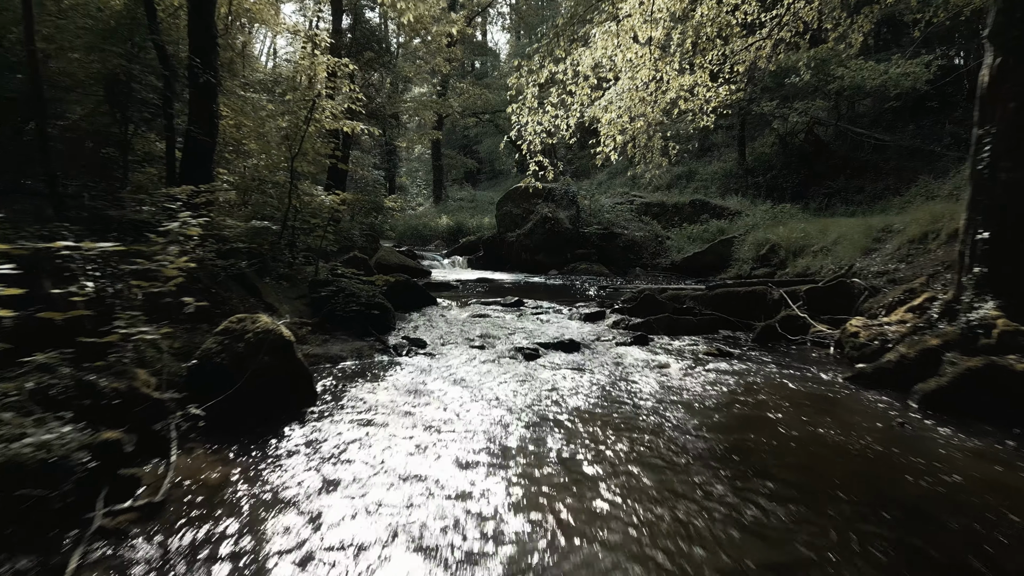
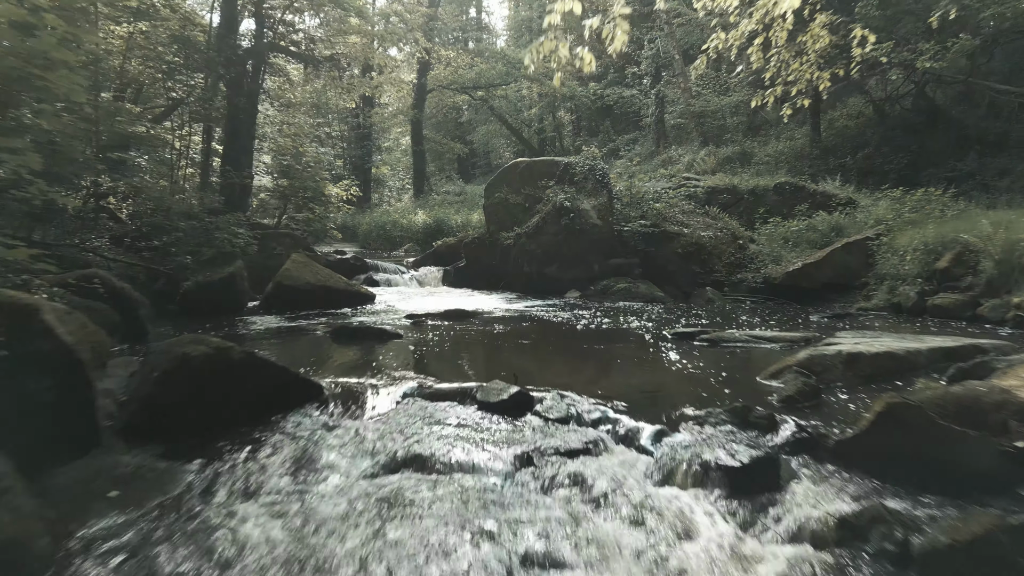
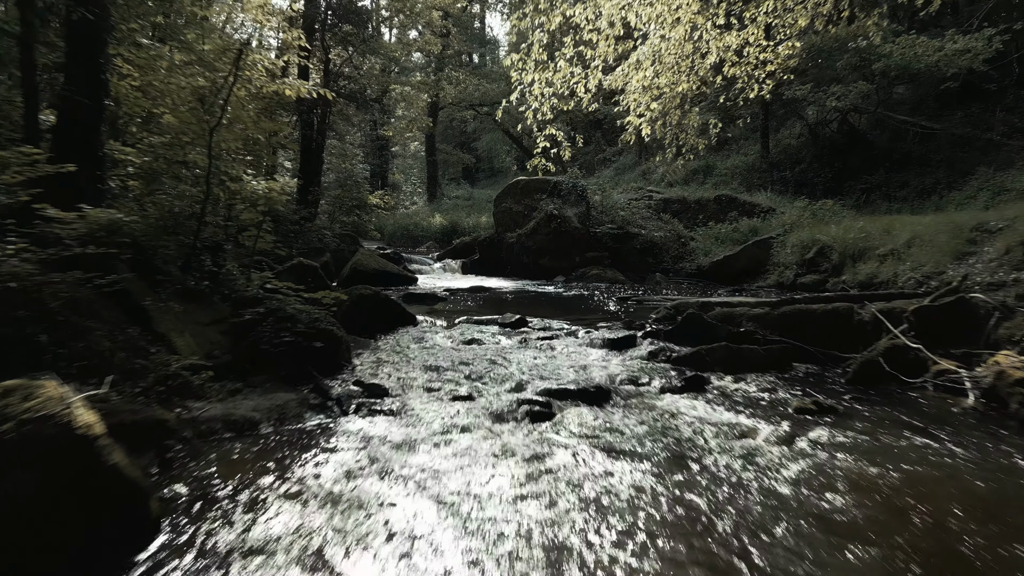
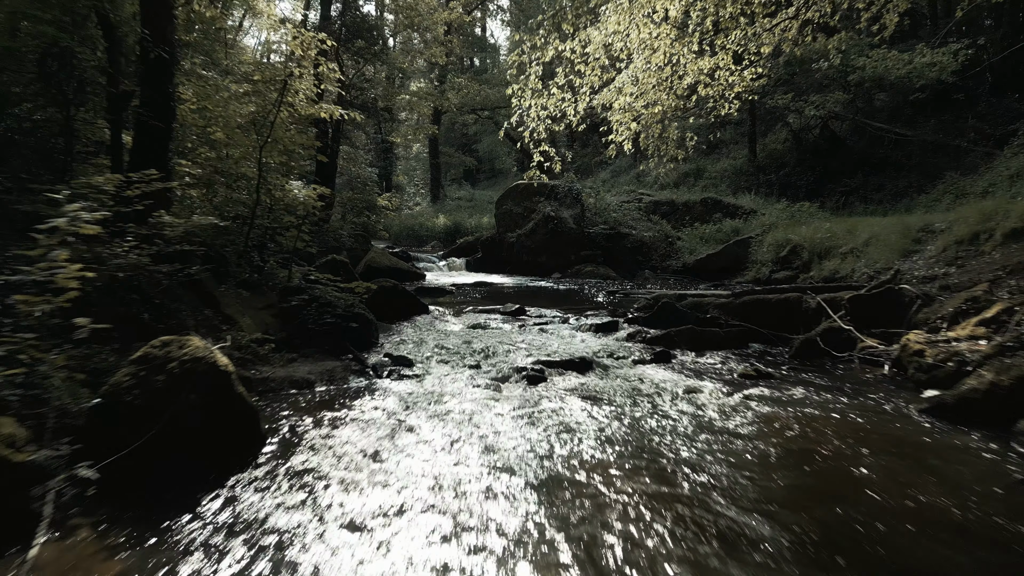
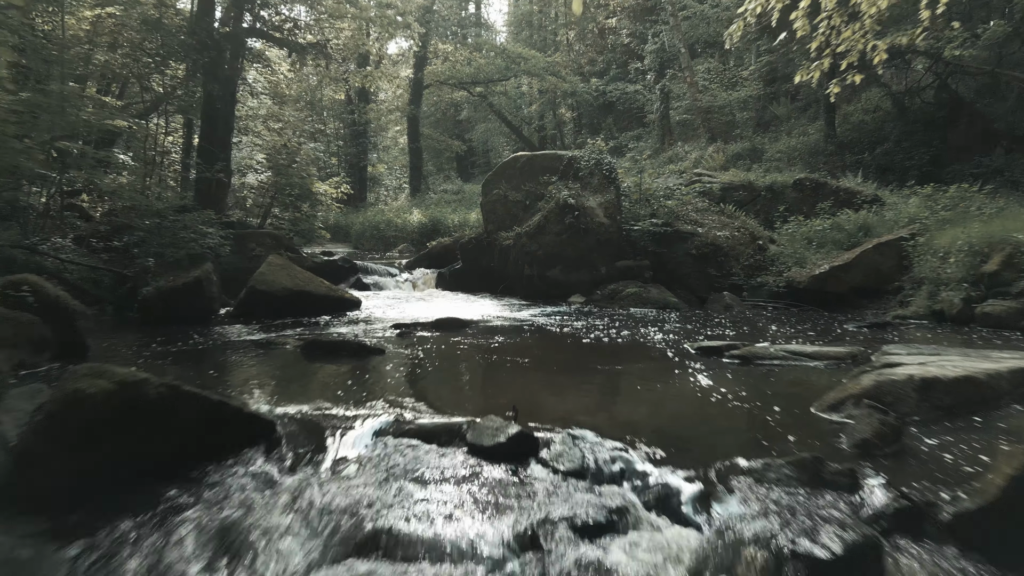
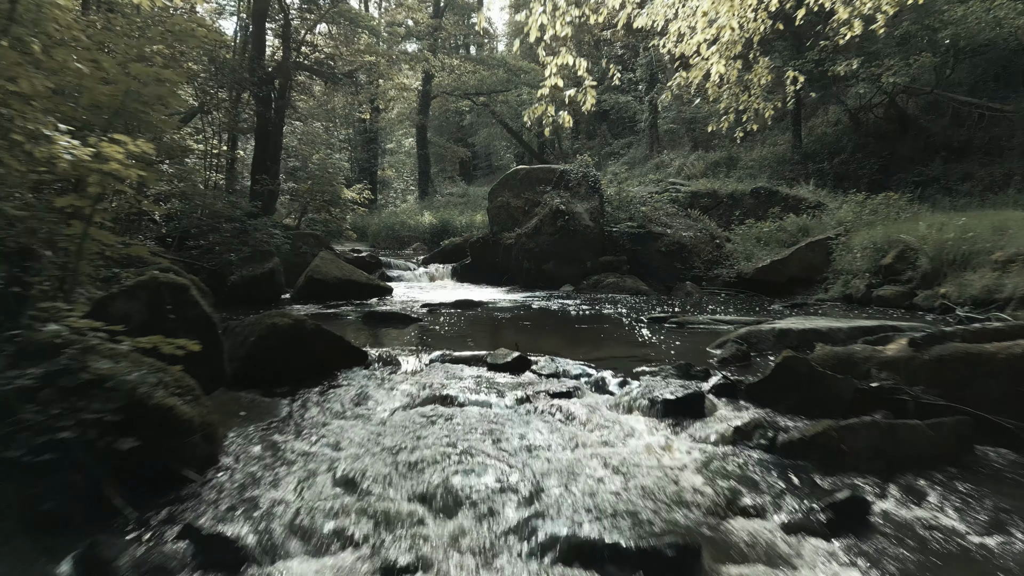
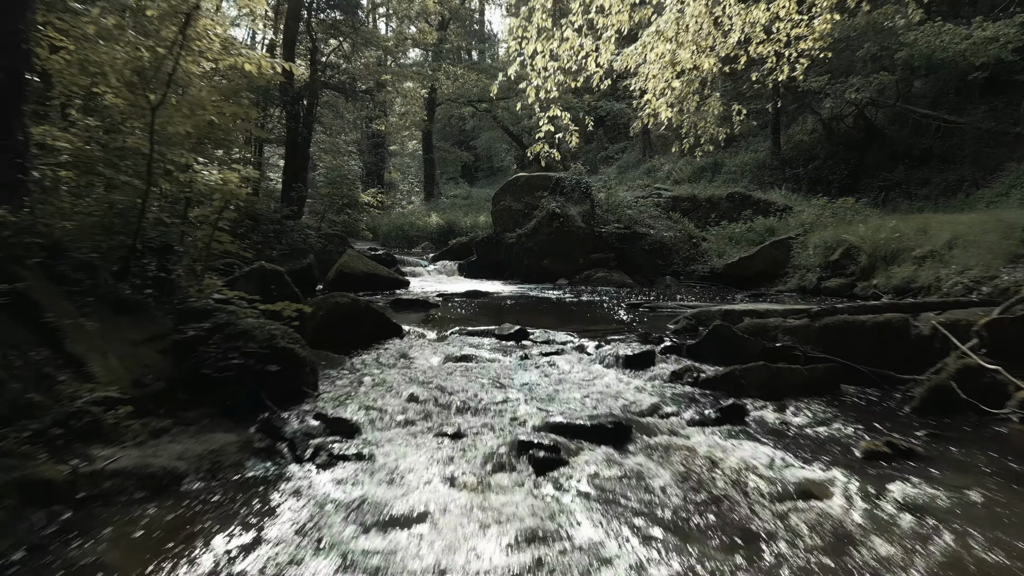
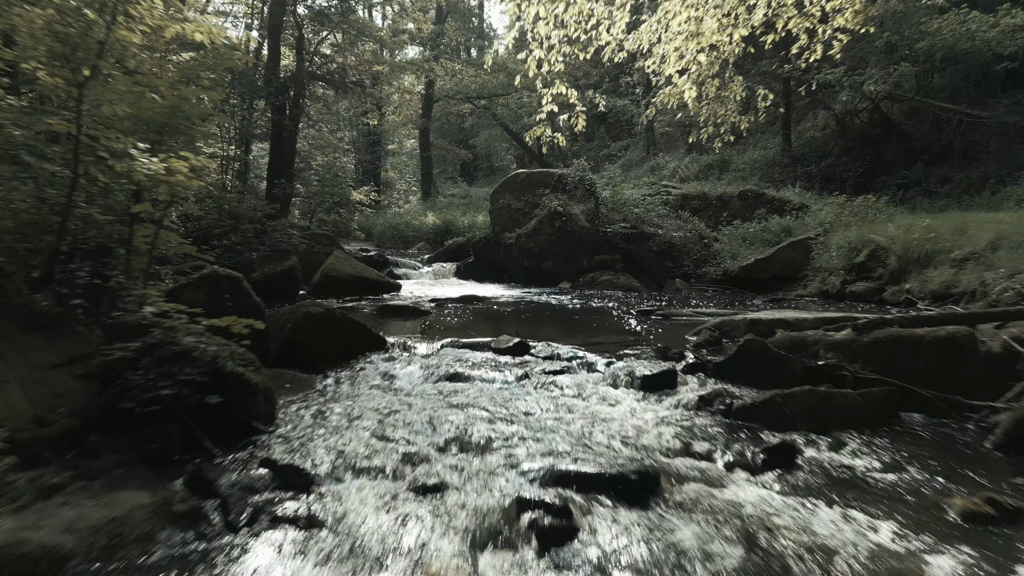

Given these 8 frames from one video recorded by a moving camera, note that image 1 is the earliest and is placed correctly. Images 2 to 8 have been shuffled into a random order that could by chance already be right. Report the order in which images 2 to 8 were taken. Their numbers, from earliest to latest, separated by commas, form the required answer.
4, 3, 7, 8, 6, 2, 5
